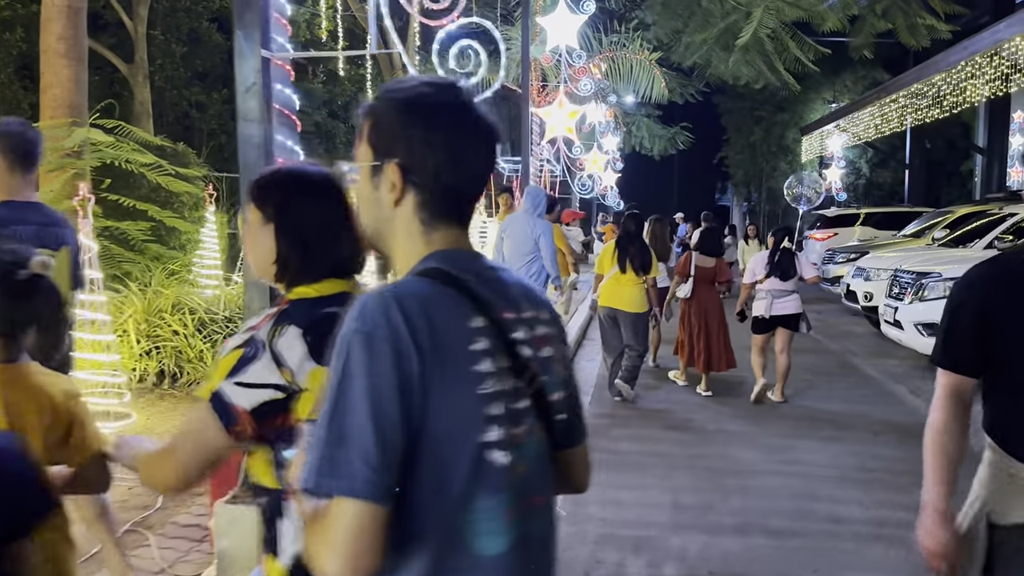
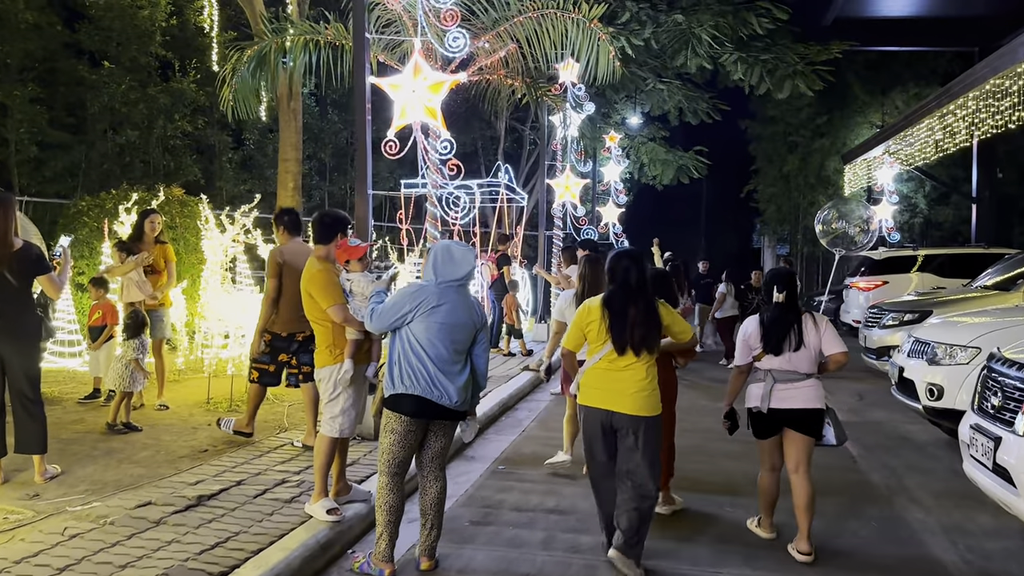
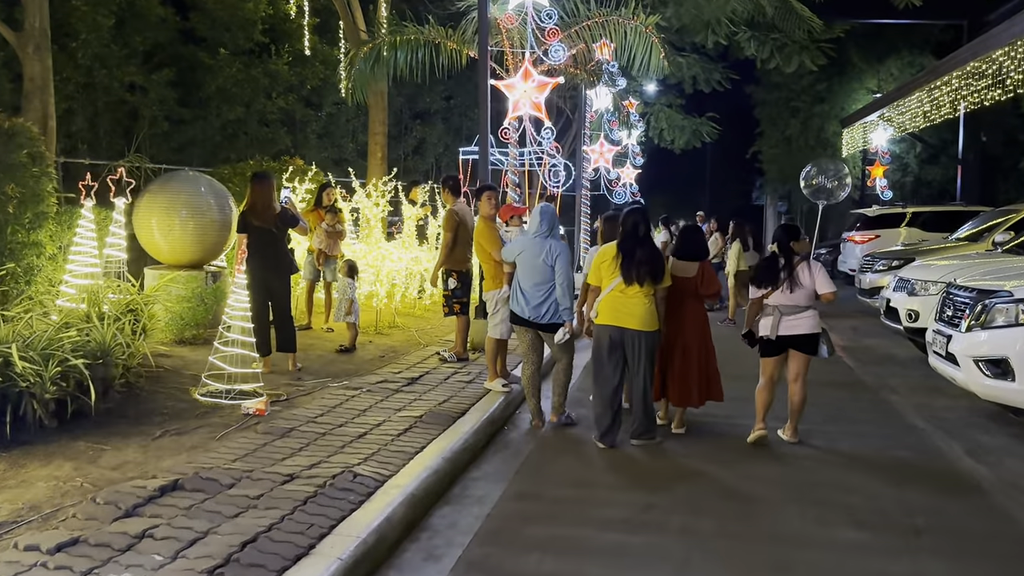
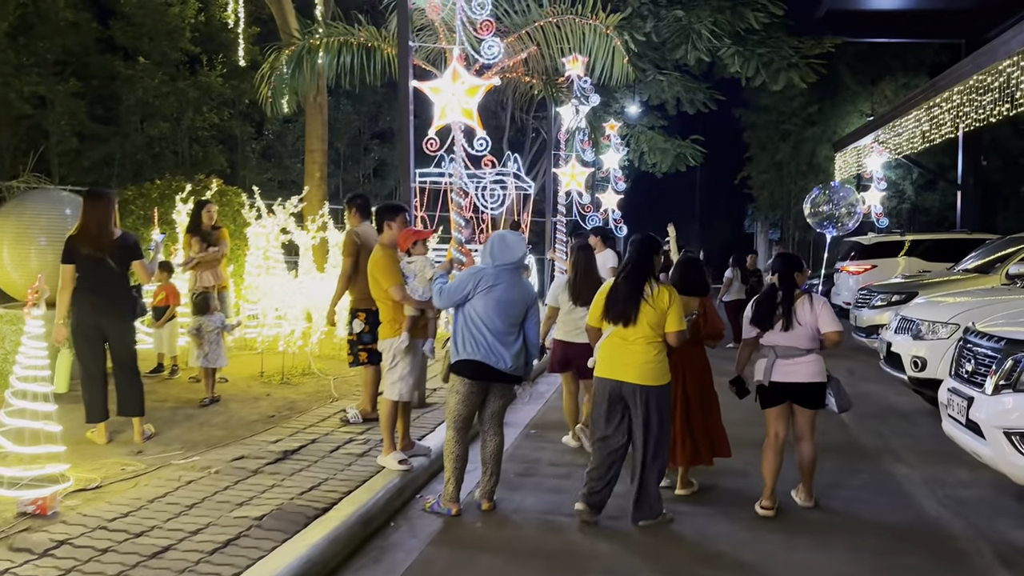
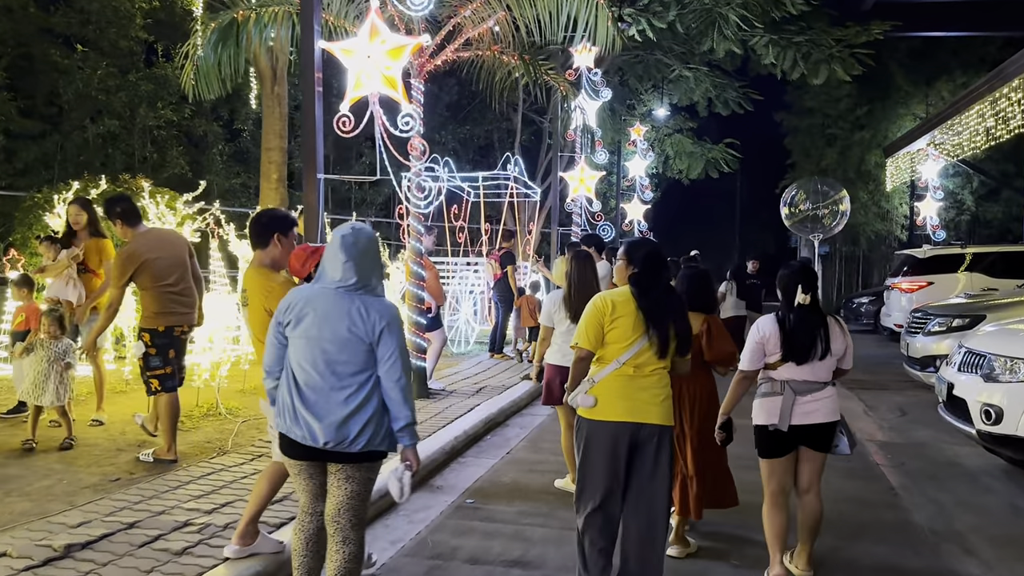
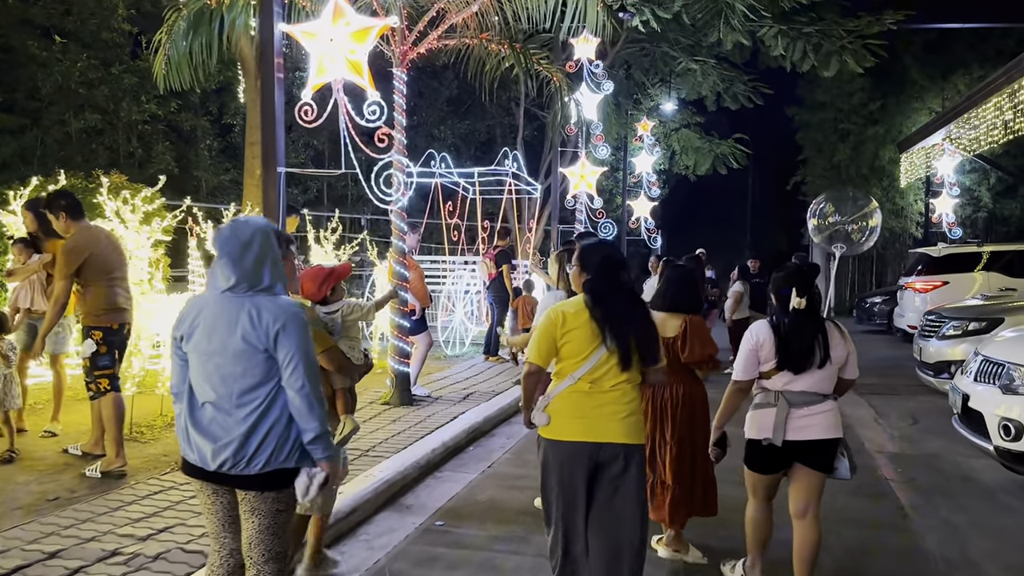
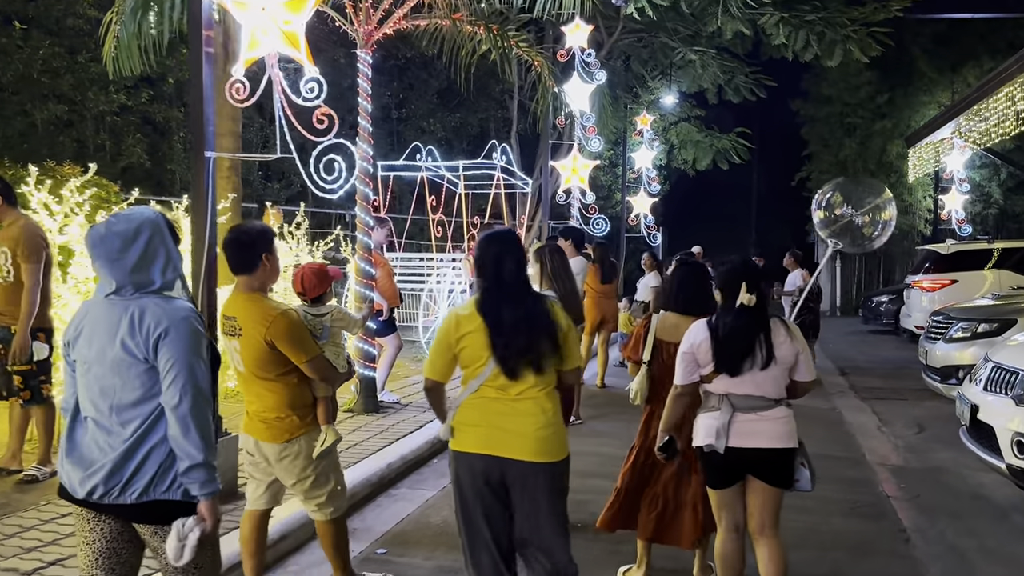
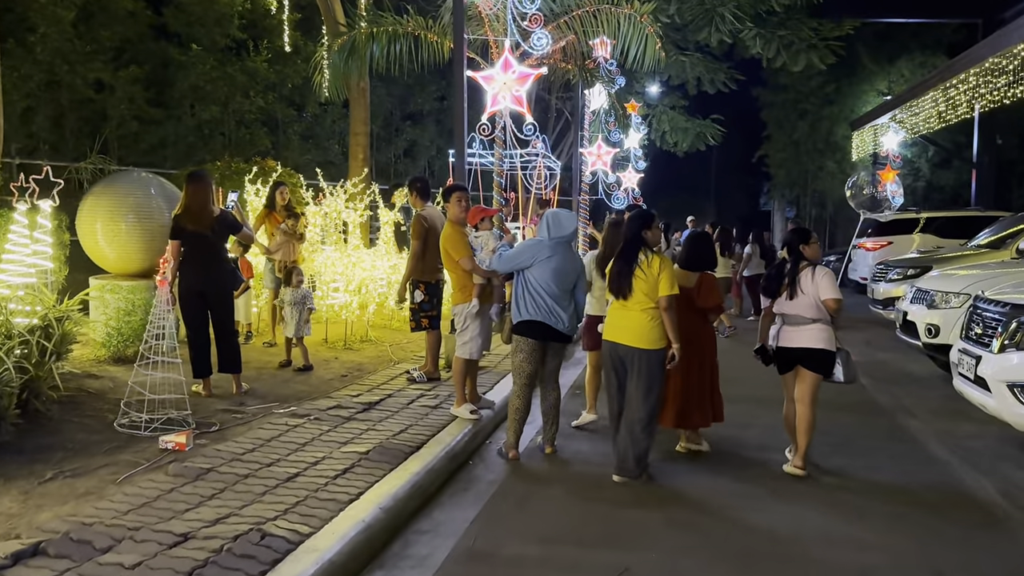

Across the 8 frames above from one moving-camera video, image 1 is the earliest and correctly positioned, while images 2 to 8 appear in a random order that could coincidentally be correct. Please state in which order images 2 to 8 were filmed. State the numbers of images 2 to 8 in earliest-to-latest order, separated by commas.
3, 8, 4, 2, 5, 6, 7
